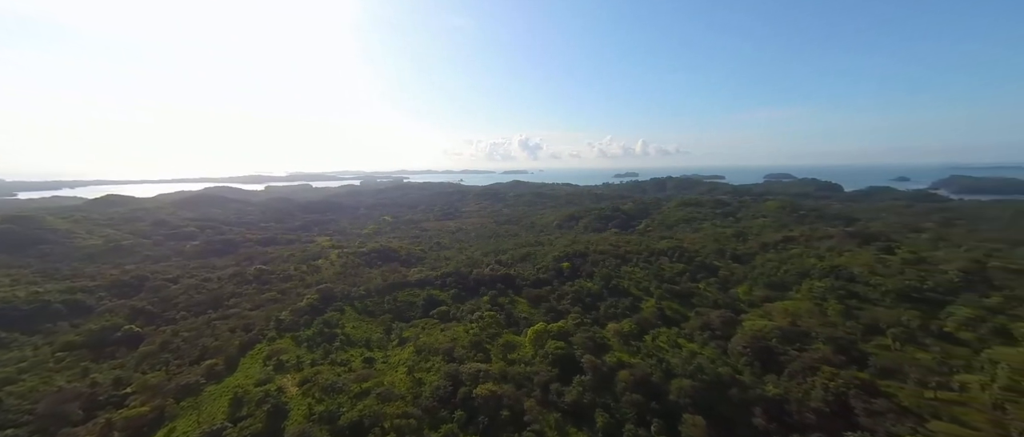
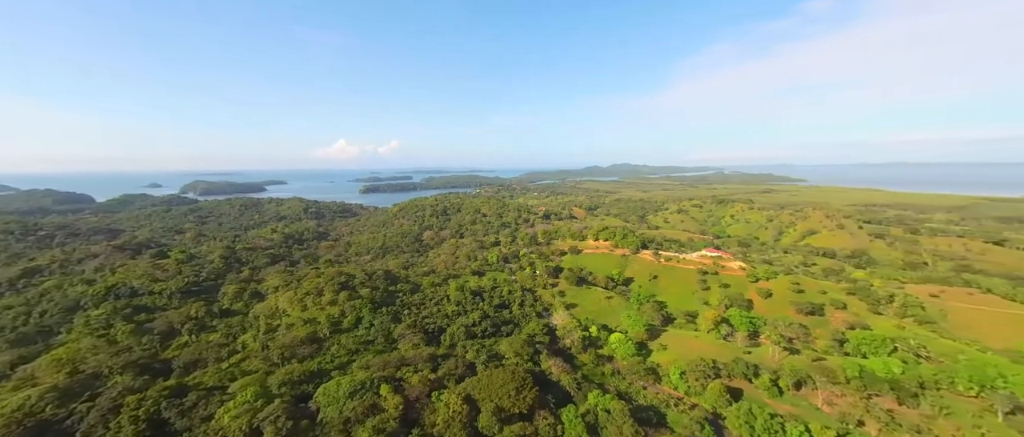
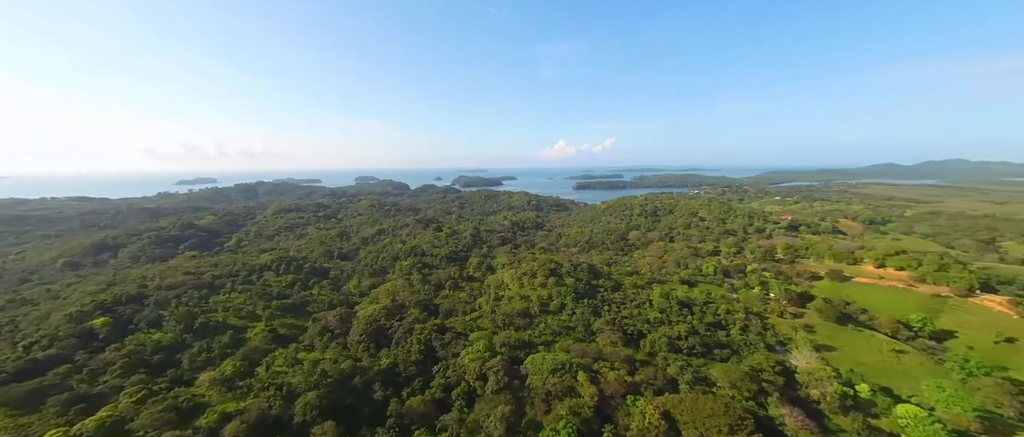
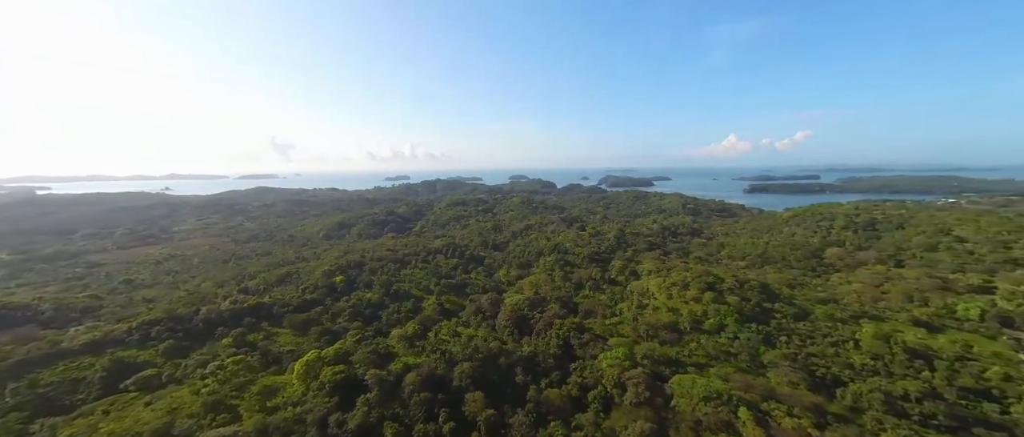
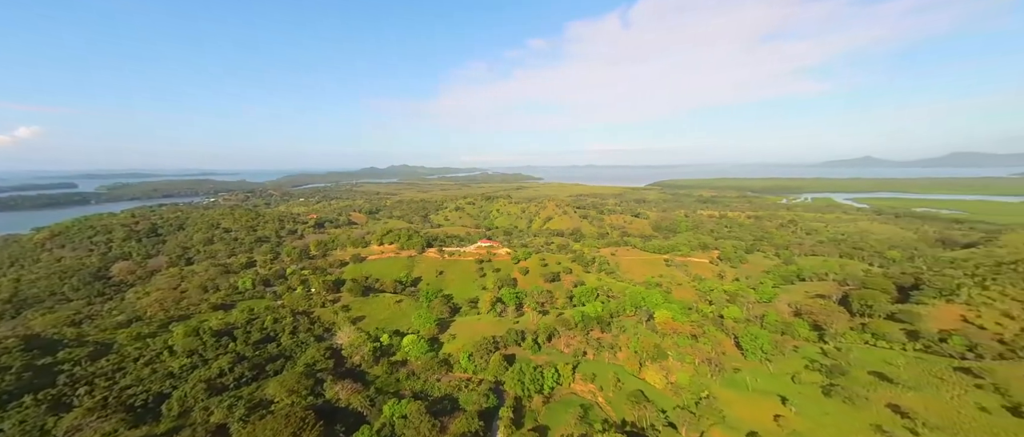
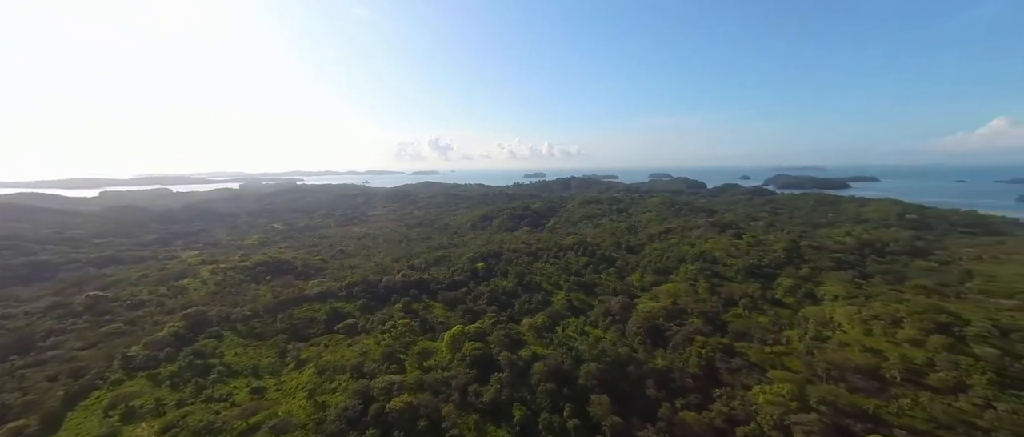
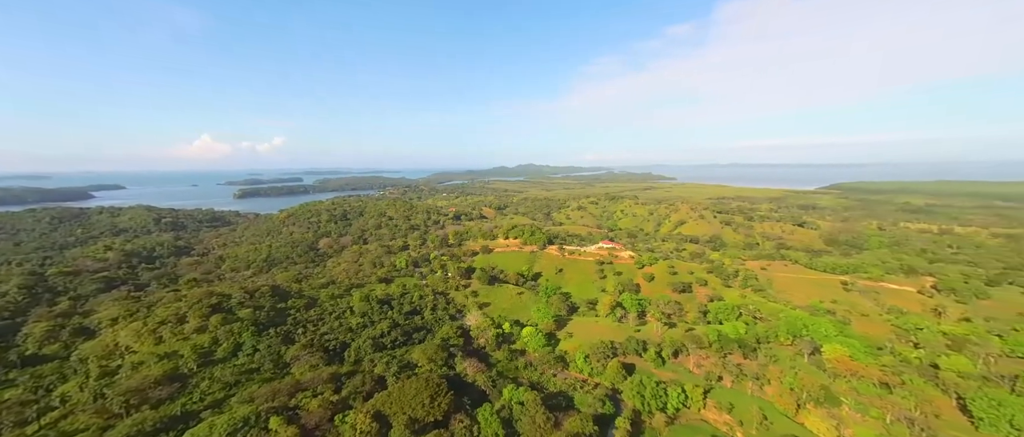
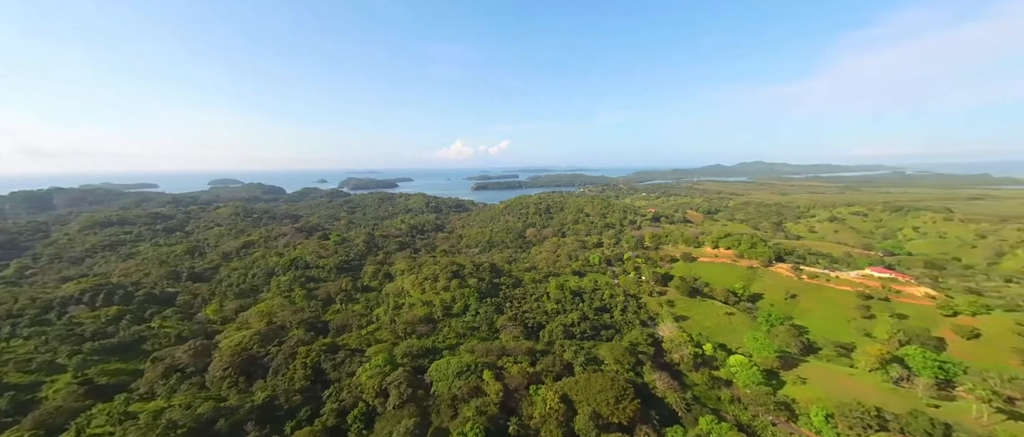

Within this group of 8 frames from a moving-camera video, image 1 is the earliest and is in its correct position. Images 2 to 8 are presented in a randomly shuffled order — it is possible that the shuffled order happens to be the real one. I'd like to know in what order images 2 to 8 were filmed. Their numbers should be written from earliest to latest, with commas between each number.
6, 4, 3, 8, 2, 7, 5
